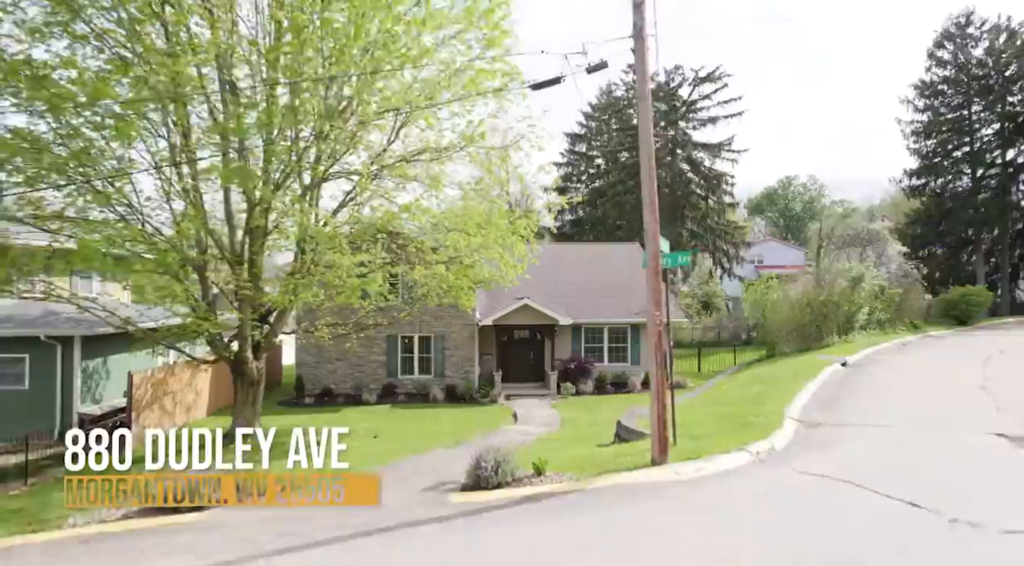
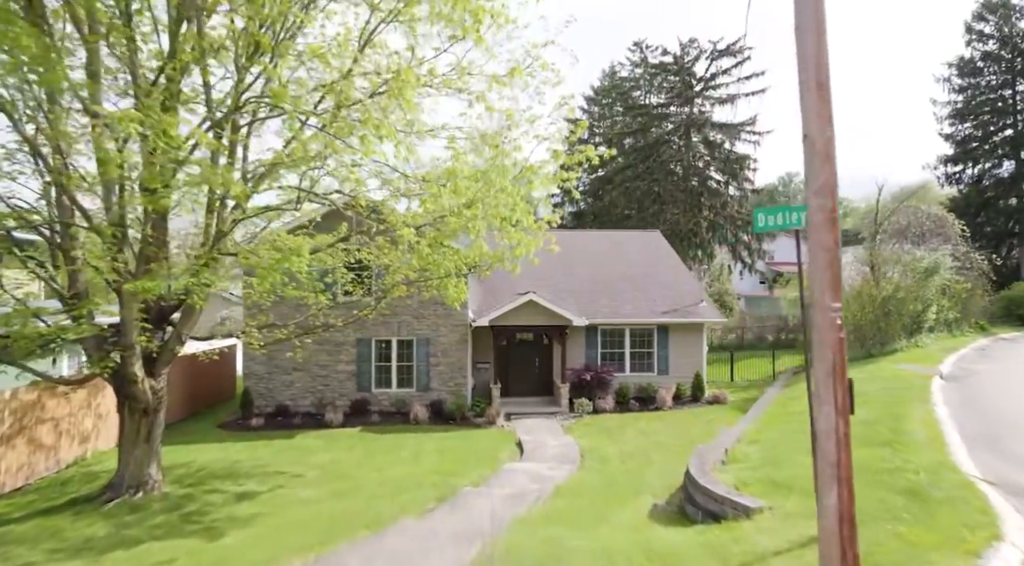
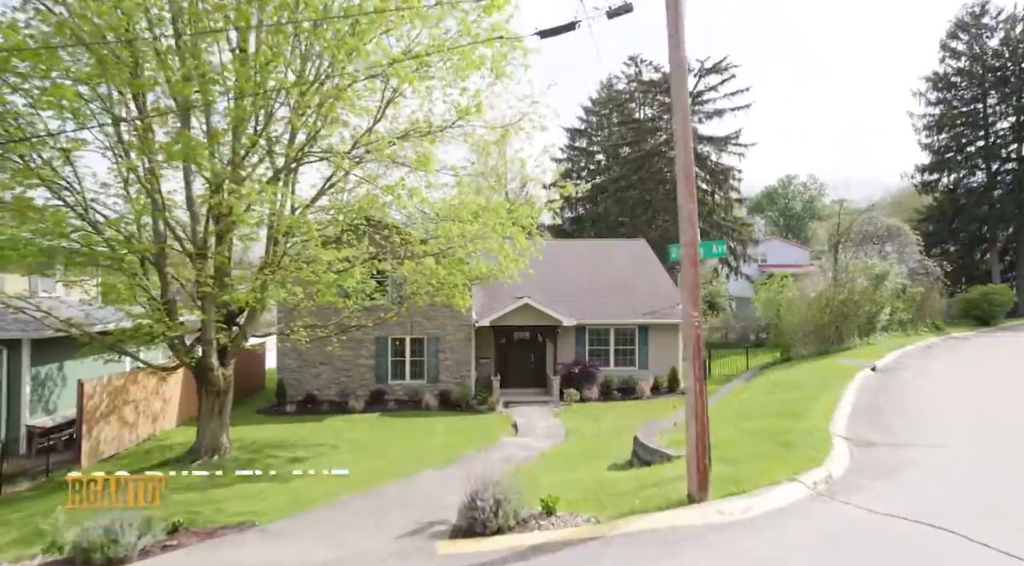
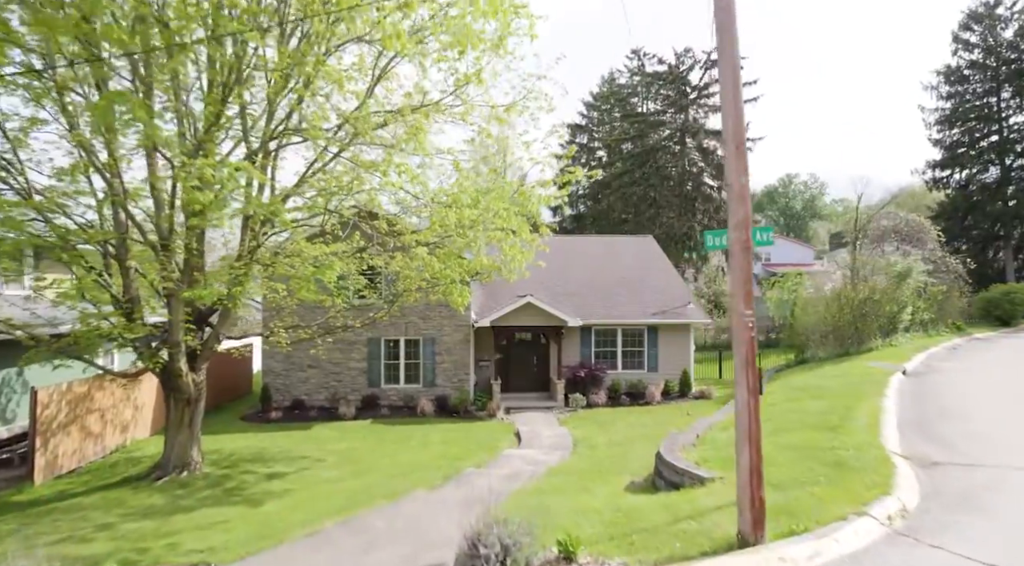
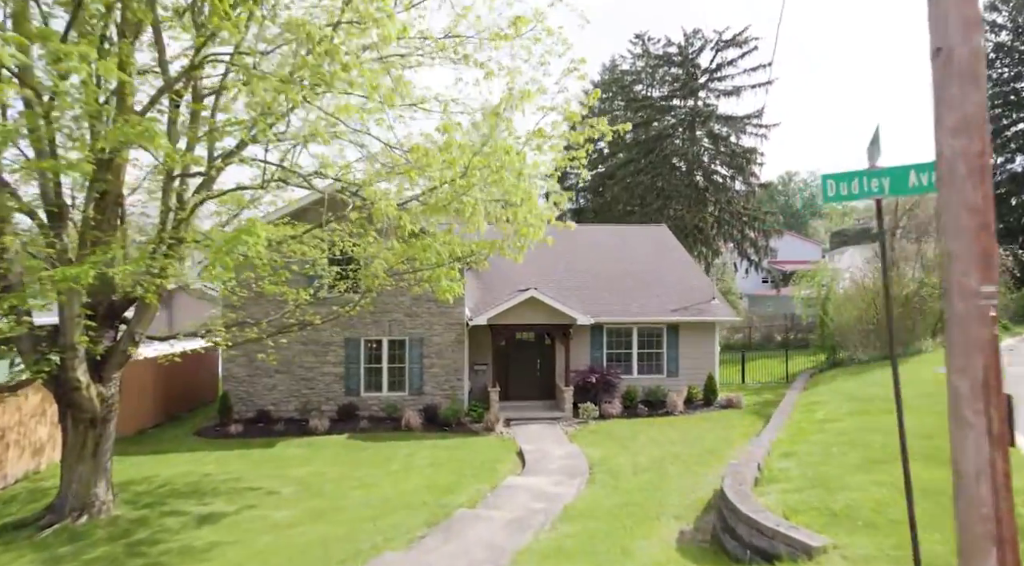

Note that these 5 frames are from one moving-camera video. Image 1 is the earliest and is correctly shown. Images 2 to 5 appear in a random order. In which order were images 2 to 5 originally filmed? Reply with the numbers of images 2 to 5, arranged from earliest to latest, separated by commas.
3, 4, 2, 5
